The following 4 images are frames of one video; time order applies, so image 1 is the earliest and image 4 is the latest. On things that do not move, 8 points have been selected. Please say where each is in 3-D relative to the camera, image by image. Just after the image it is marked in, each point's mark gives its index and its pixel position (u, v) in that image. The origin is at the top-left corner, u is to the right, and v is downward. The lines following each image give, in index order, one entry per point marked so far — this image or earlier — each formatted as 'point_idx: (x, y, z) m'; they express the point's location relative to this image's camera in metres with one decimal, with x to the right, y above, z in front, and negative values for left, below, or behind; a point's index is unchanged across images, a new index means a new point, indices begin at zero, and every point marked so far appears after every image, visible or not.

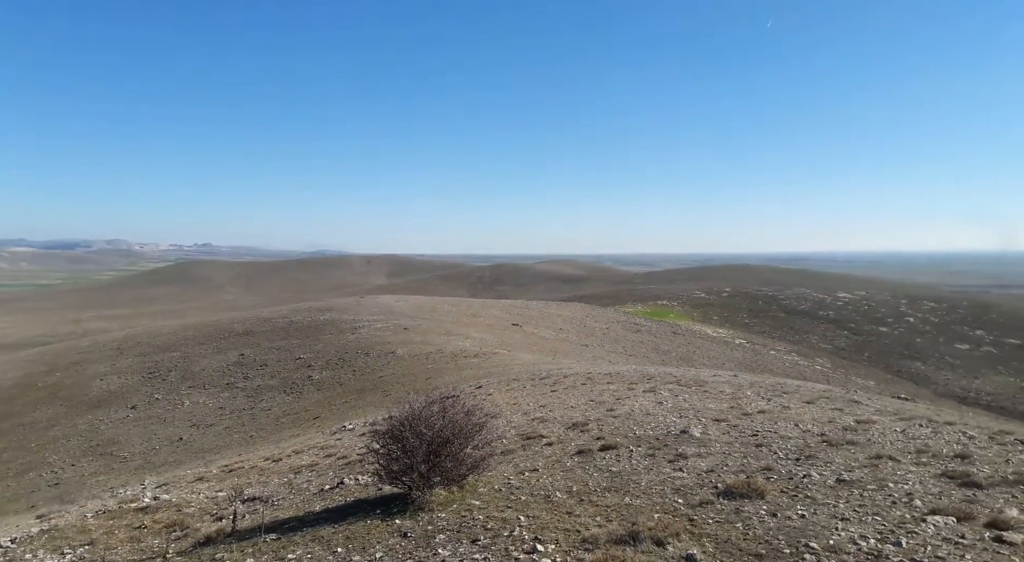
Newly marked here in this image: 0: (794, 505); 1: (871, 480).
0: (+5.7, -4.4, +13.3) m
1: (+7.6, -4.2, +14.2) m
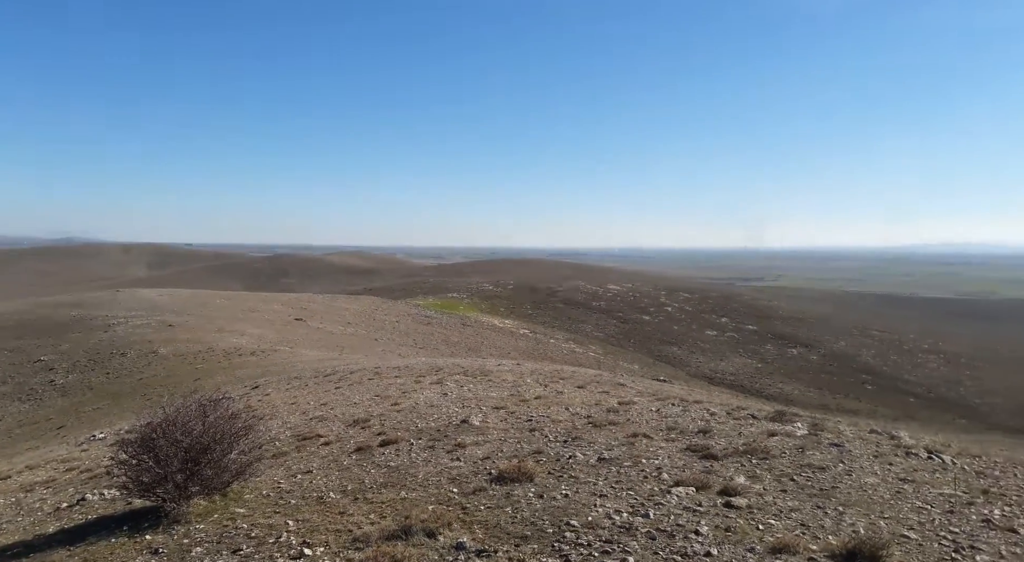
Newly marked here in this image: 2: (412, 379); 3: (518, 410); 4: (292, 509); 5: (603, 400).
0: (+1.0, -4.4, +14.2) m
1: (+2.7, -4.1, +15.5) m
2: (-3.0, -2.9, +19.4) m
3: (+0.1, -3.4, +17.6) m
4: (-4.4, -4.5, +13.3) m
5: (+2.5, -3.3, +18.7) m
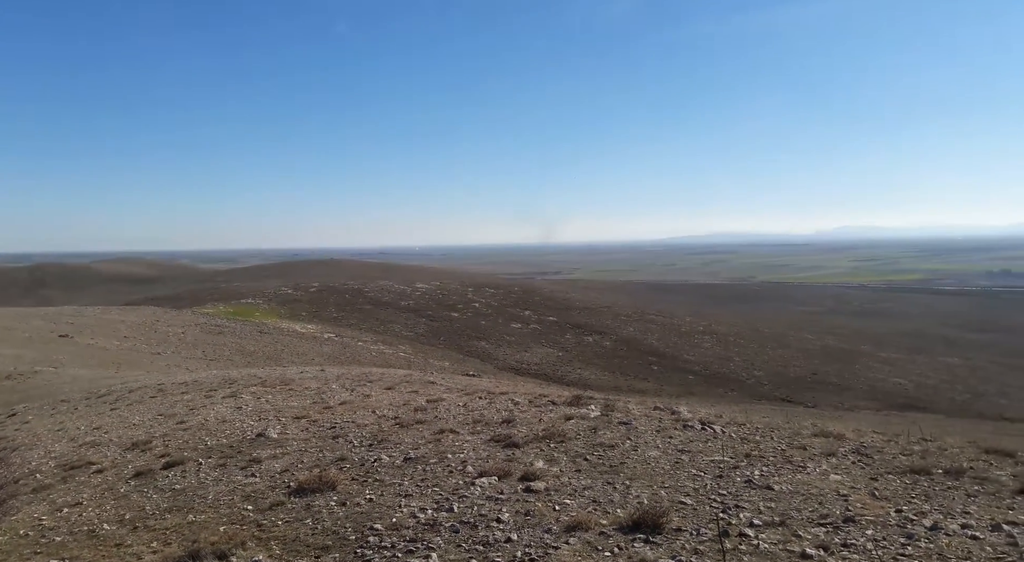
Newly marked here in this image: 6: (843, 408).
0: (-3.2, -4.4, +14.0) m
1: (-1.8, -4.1, +15.7) m
2: (-8.3, -3.0, +18.0) m
3: (-4.9, -3.5, +17.1) m
4: (-8.1, -4.7, +11.8) m
5: (-2.8, -3.3, +18.7) m
6: (+9.8, -3.8, +20.0) m
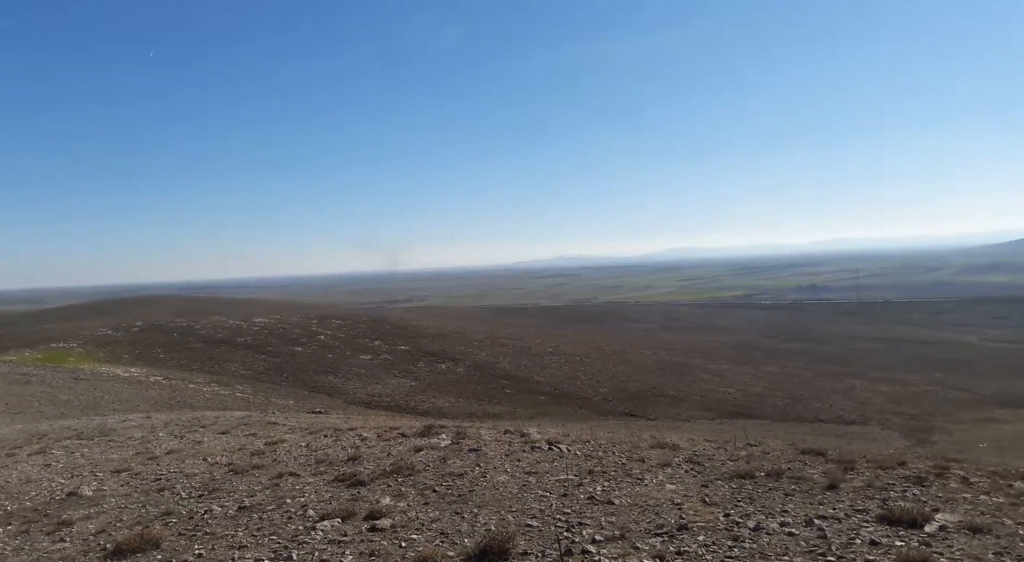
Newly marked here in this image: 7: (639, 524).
0: (-6.3, -5.2, +13.0) m
1: (-5.3, -4.9, +14.9) m
2: (-12.1, -4.1, +16.2) m
3: (-8.6, -4.4, +15.8) m
4: (-10.8, -5.6, +10.0) m
5: (-6.8, -4.2, +17.8) m
6: (+5.4, -4.4, +21.3) m
7: (+2.8, -5.3, +14.6) m
